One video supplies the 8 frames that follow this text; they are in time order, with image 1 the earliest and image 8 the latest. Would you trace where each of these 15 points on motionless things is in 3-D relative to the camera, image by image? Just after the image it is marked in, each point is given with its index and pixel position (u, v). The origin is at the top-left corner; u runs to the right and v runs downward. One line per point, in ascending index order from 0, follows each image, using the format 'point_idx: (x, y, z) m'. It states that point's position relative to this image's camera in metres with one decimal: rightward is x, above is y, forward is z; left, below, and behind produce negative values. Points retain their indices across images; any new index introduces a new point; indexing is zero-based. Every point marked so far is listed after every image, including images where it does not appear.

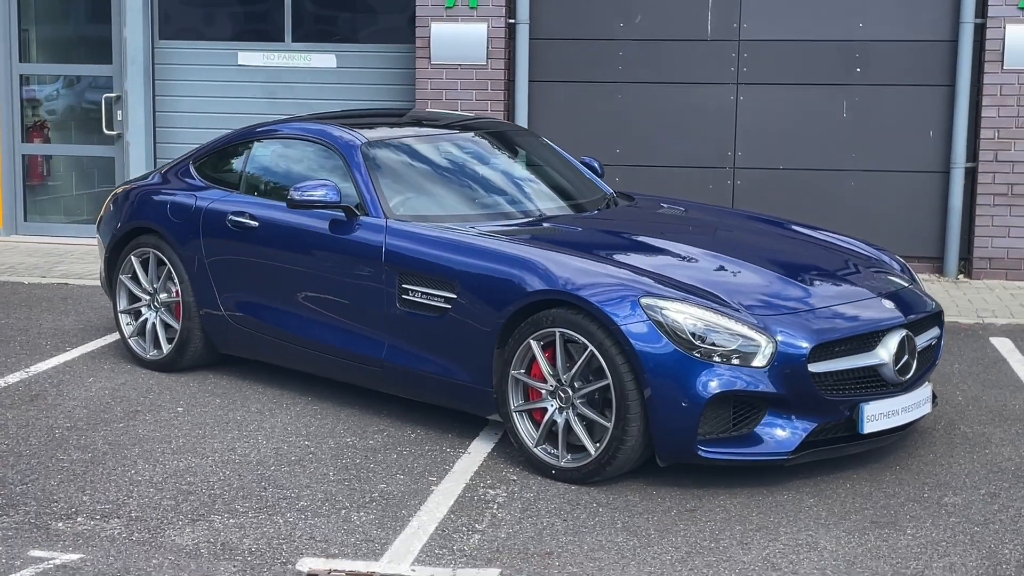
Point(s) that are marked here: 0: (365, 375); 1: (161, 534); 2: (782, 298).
0: (-0.5, -0.3, +5.5) m
1: (-1.0, -0.7, +4.3) m
2: (+0.9, 0.0, +4.8) m
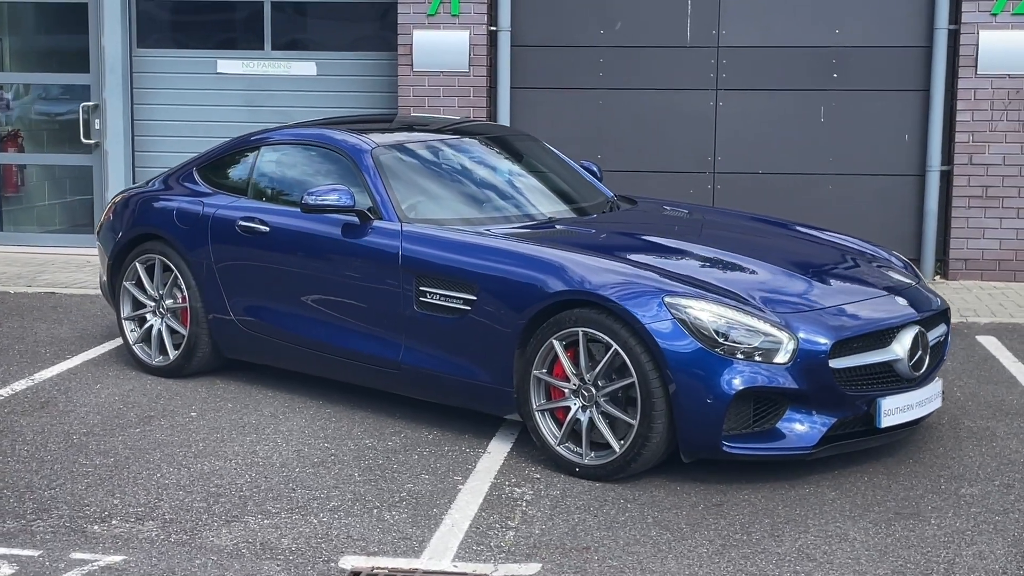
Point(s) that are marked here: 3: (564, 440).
0: (-0.5, -0.3, +5.6) m
1: (-0.9, -0.7, +4.3) m
2: (+1.0, 0.0, +4.9) m
3: (+0.2, -0.5, +4.9) m
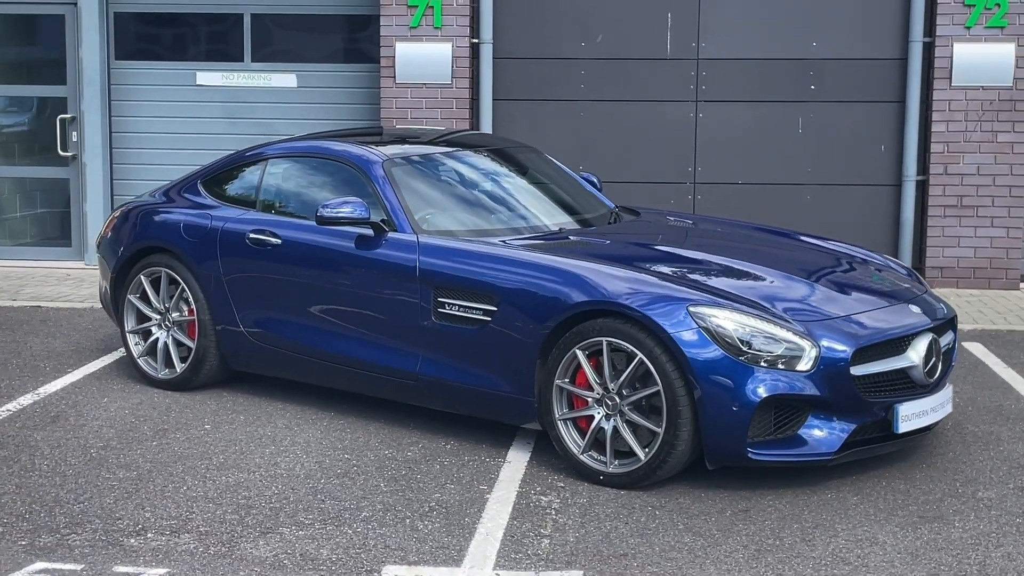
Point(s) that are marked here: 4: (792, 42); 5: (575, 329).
0: (-0.4, -0.4, +5.6) m
1: (-0.8, -0.8, +4.3) m
2: (+1.1, -0.1, +5.0) m
3: (+0.3, -0.5, +5.0) m
4: (+1.8, +1.6, +9.7) m
5: (+0.2, -0.1, +5.0) m
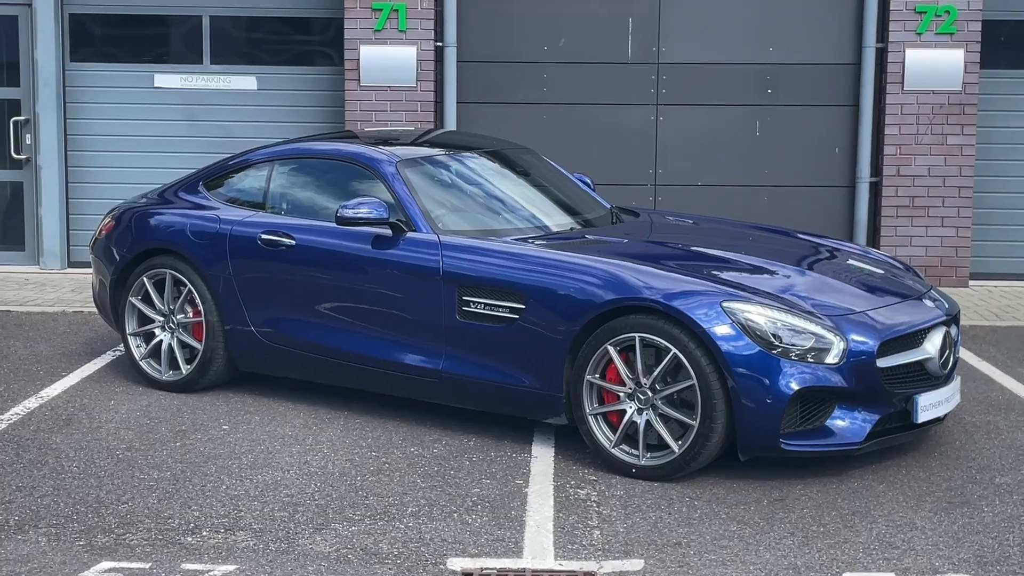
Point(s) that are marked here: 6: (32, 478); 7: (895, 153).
0: (-0.4, -0.4, +5.7) m
1: (-0.6, -0.8, +4.3) m
2: (+1.2, 0.0, +5.1) m
3: (+0.4, -0.5, +5.1) m
4: (+1.6, +1.6, +9.9) m
5: (+0.3, -0.1, +5.1) m
6: (-1.6, -0.6, +4.9) m
7: (+2.6, +0.9, +9.8) m
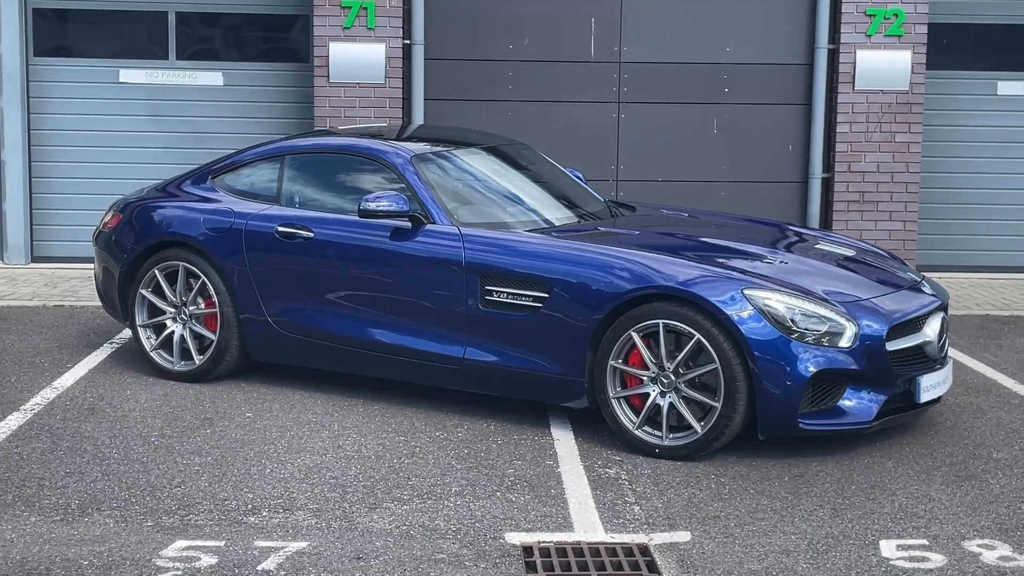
0: (-0.3, -0.3, +5.9) m
1: (-0.5, -0.7, +4.5) m
2: (+1.3, 0.0, +5.4) m
3: (+0.5, -0.5, +5.4) m
4: (+1.4, +1.7, +10.2) m
5: (+0.4, -0.1, +5.4) m
6: (-1.5, -0.6, +5.0) m
7: (+2.3, +1.0, +10.1) m
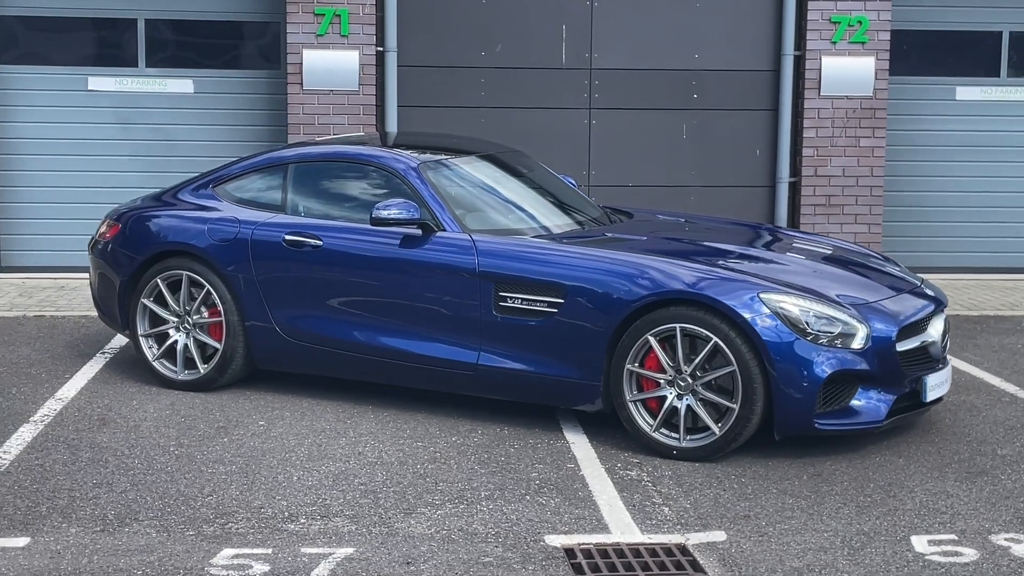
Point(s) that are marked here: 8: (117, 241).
0: (-0.3, -0.4, +5.9) m
1: (-0.4, -0.7, +4.6) m
2: (+1.3, 0.0, +5.6) m
3: (+0.5, -0.5, +5.5) m
4: (+1.2, +1.7, +10.3) m
5: (+0.5, -0.1, +5.4) m
6: (-1.4, -0.6, +5.0) m
7: (+2.1, +0.9, +10.3) m
8: (-1.8, +0.2, +6.6) m
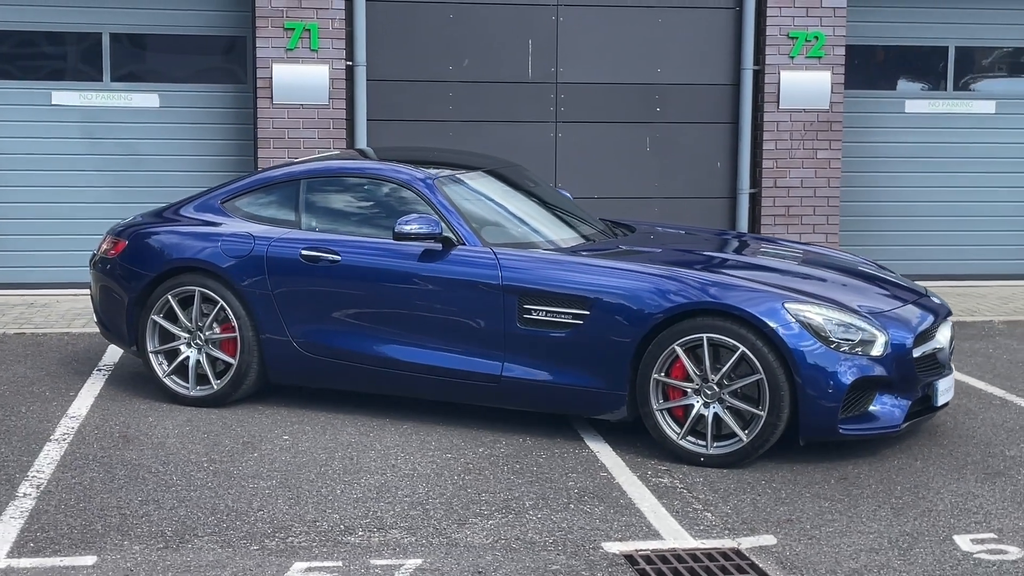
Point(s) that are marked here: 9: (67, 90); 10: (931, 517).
0: (-0.2, -0.4, +6.0) m
1: (-0.2, -0.8, +4.6) m
2: (+1.4, 0.0, +5.8) m
3: (+0.7, -0.6, +5.6) m
4: (+0.9, +1.6, +10.5) m
5: (+0.6, -0.2, +5.6) m
6: (-1.3, -0.7, +5.0) m
7: (+1.9, +0.9, +10.6) m
8: (-1.7, +0.1, +6.6) m
9: (-3.0, +1.4, +10.0) m
10: (+1.4, -0.8, +4.9) m
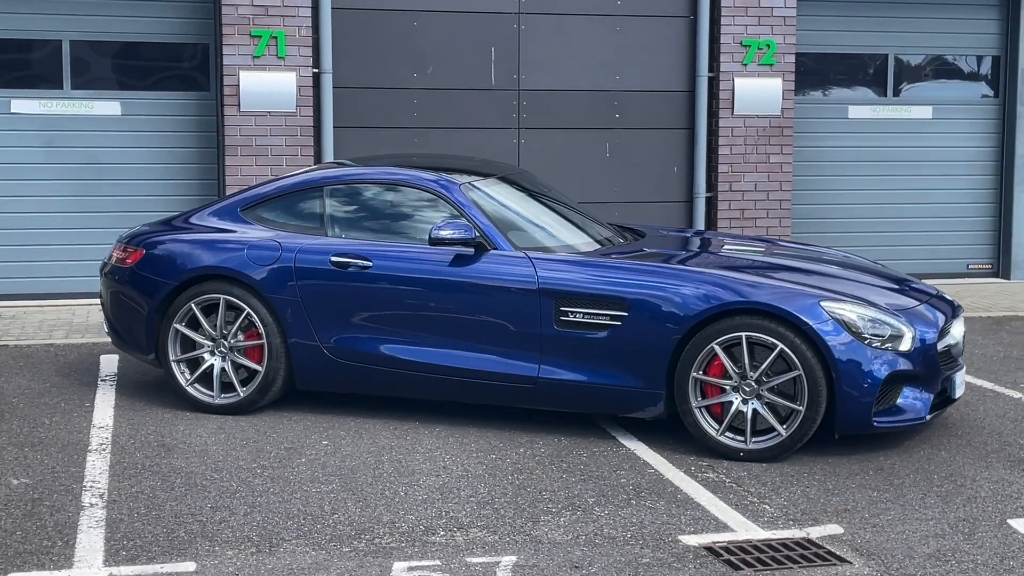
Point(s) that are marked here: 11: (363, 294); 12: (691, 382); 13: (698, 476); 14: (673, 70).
0: (-0.1, -0.4, +6.1) m
1: (+0.1, -0.8, +4.7) m
2: (+1.6, 0.0, +6.0) m
3: (+0.8, -0.6, +5.7) m
4: (+0.6, +1.6, +10.7) m
5: (+0.8, -0.2, +5.7) m
6: (-1.0, -0.7, +5.0) m
7: (+1.6, +0.9, +10.8) m
8: (-1.7, +0.1, +6.5) m
9: (-3.3, +1.3, +9.9) m
10: (+1.6, -0.8, +5.1) m
11: (-0.6, 0.0, +6.2) m
12: (+0.7, -0.4, +5.8) m
13: (+0.7, -0.7, +5.5) m
14: (+1.2, +1.6, +10.8) m
